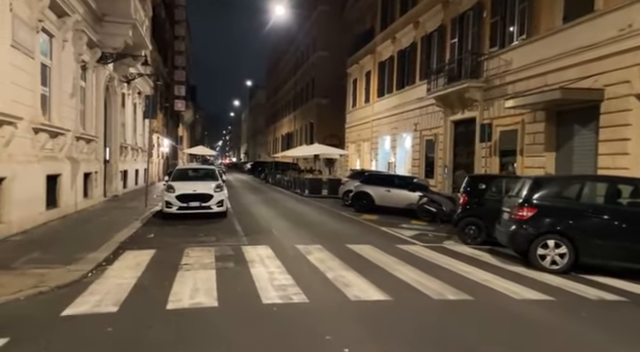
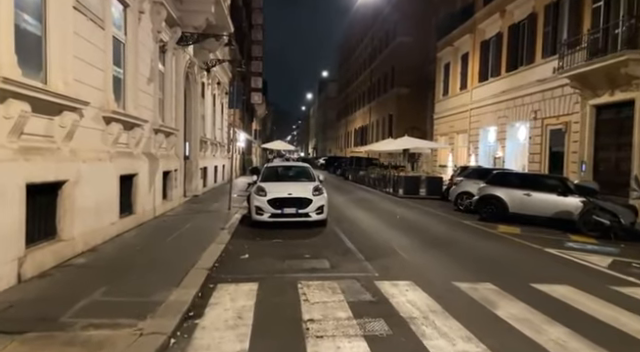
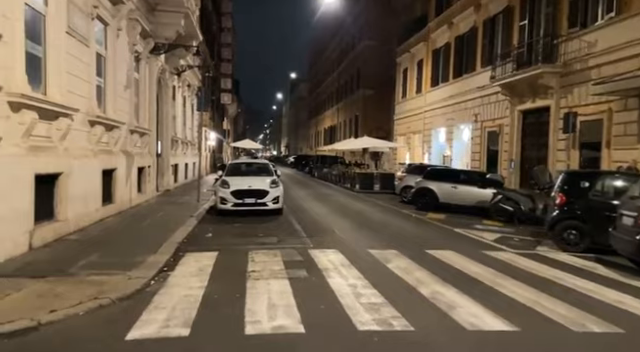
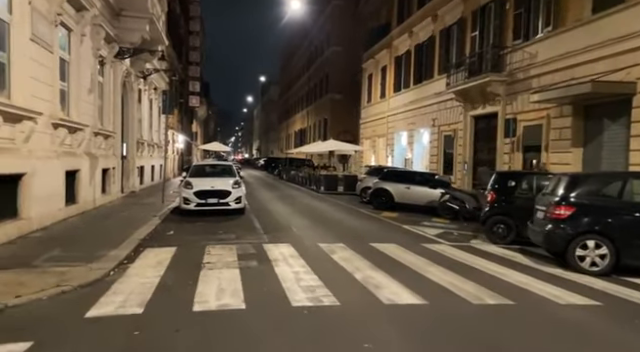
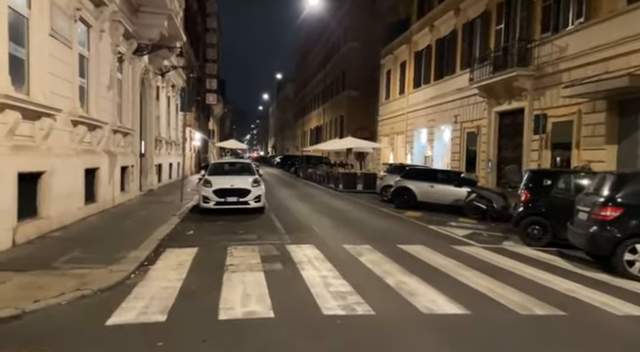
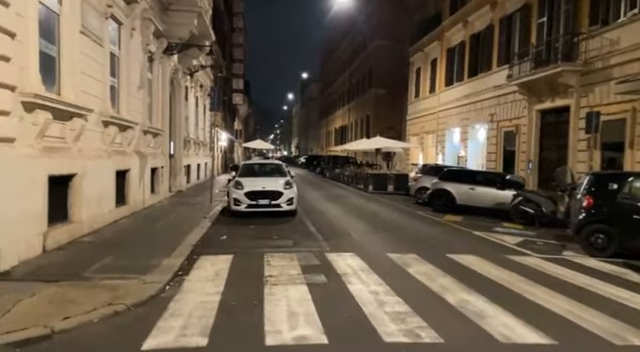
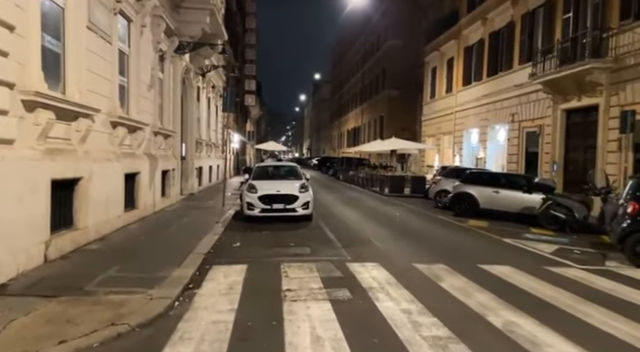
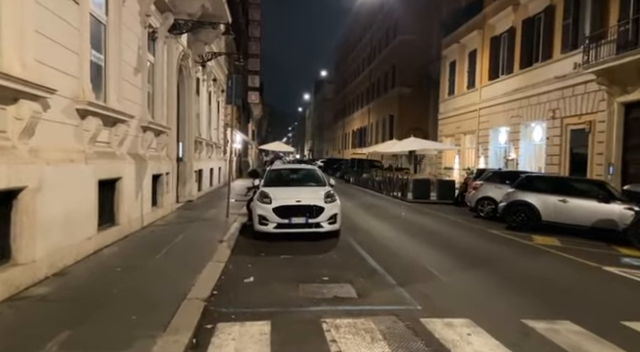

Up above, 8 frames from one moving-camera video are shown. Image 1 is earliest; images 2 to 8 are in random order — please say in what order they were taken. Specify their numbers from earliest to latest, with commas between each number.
4, 5, 3, 6, 7, 2, 8
